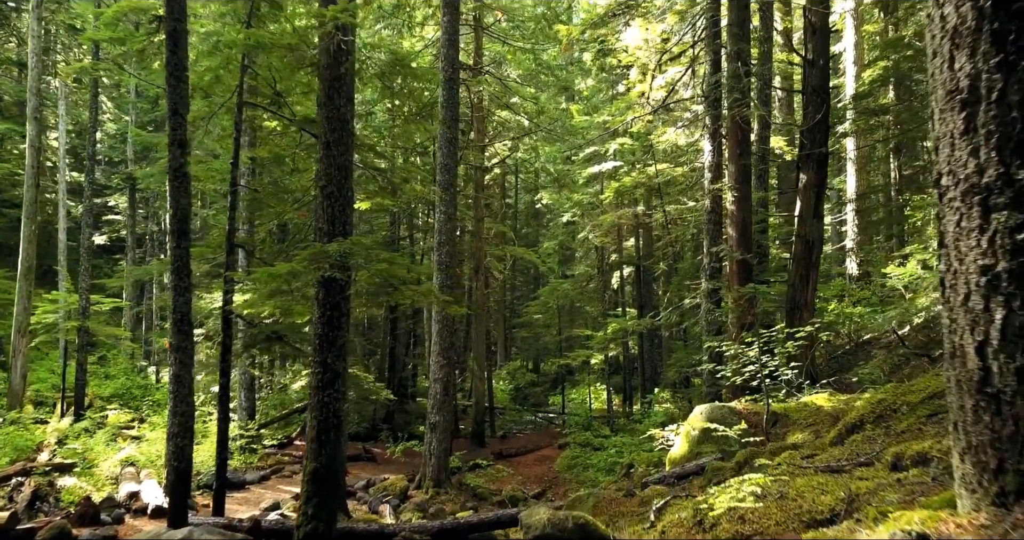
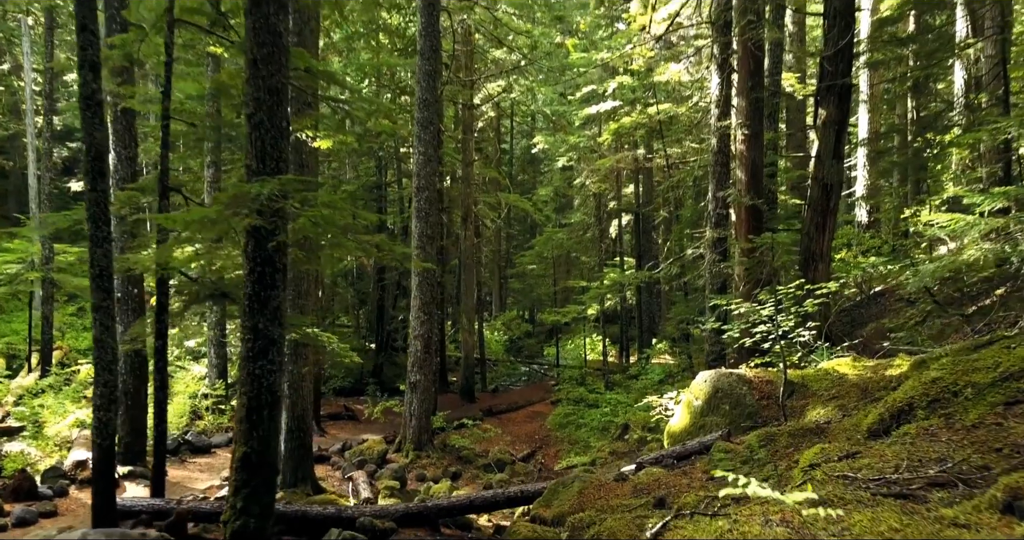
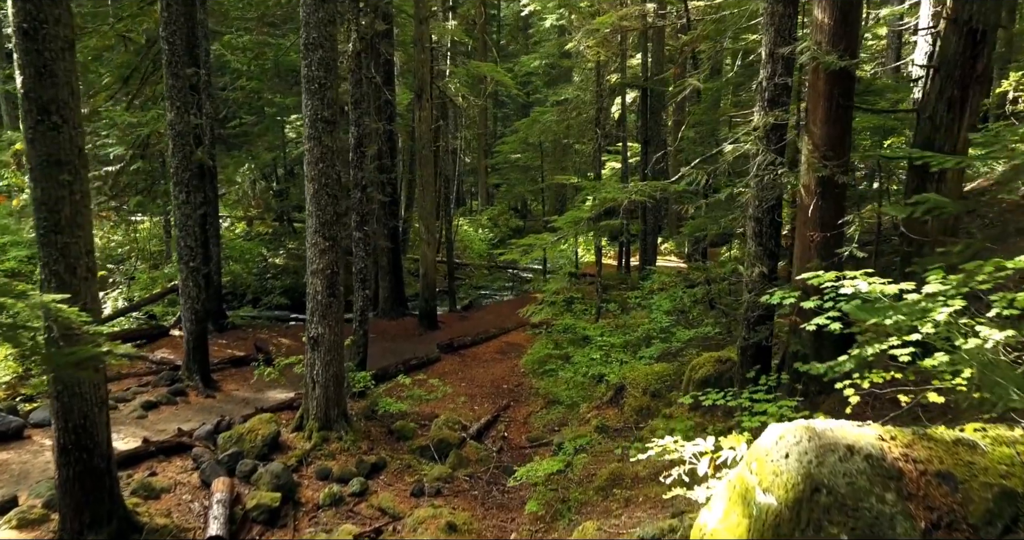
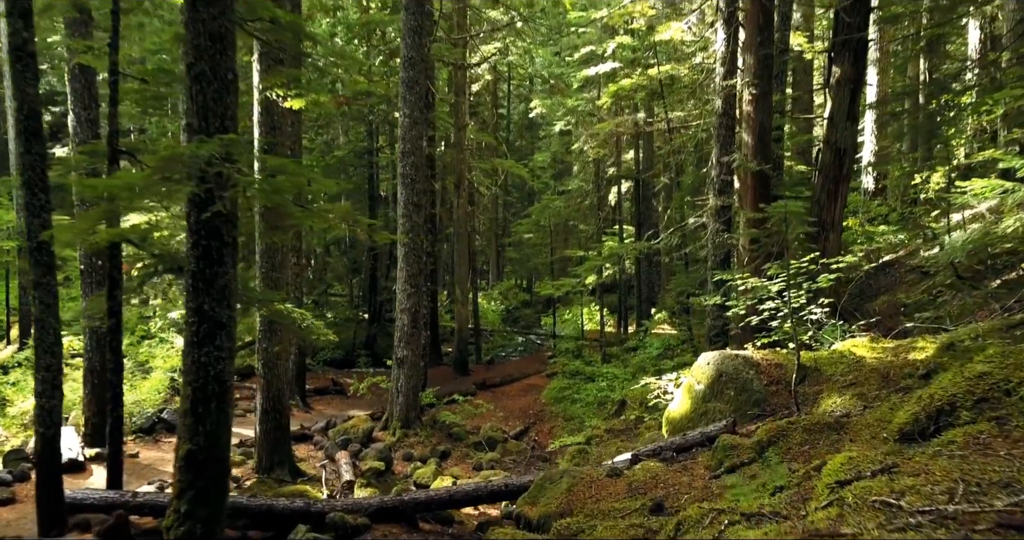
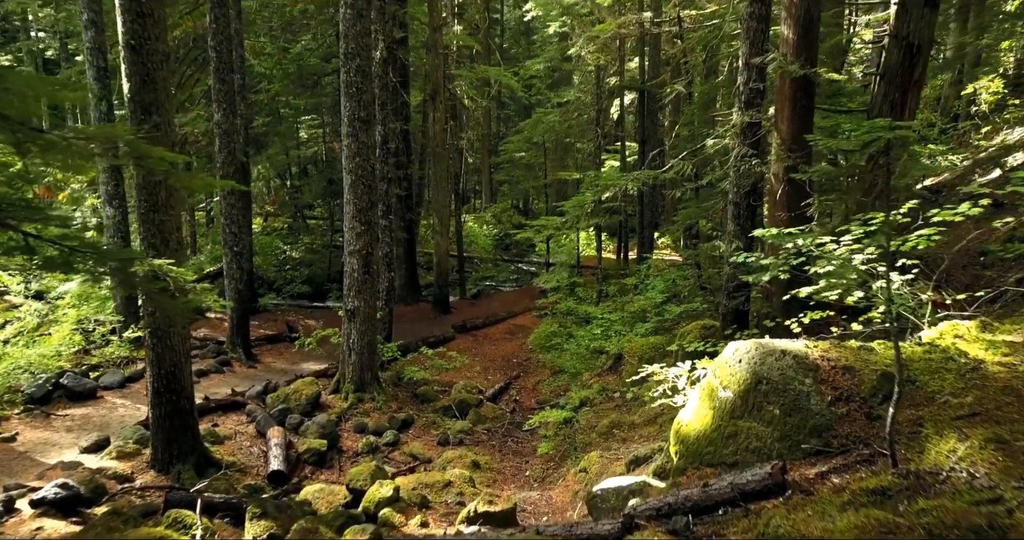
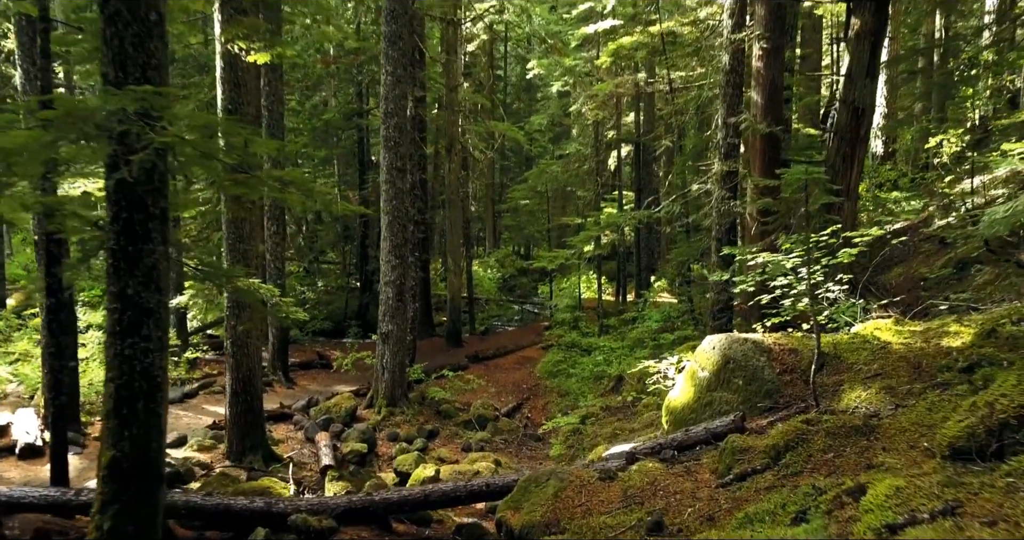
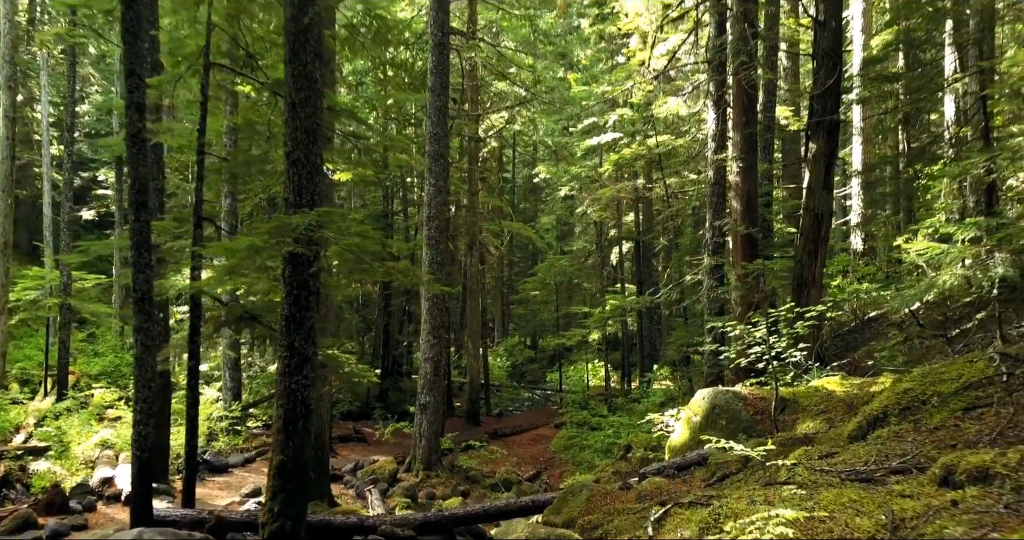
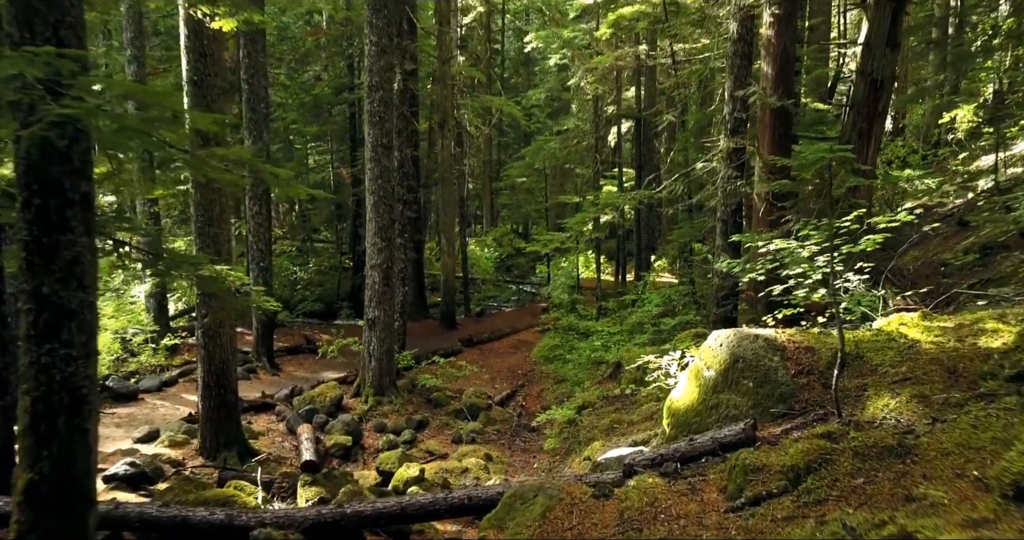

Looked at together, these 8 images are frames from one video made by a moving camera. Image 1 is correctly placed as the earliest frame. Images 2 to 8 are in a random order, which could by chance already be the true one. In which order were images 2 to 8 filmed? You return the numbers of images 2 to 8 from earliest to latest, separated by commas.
7, 2, 4, 6, 8, 5, 3
